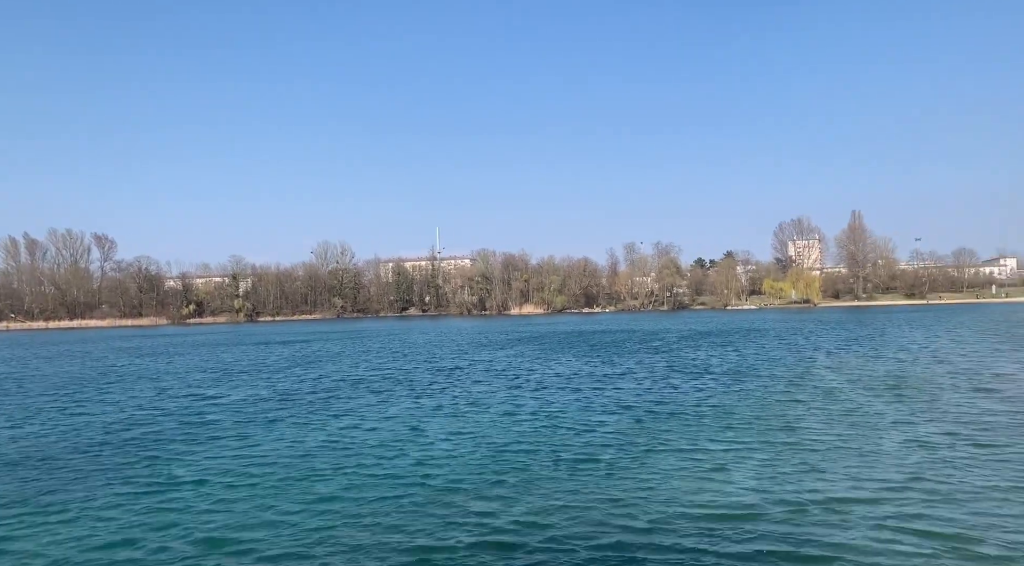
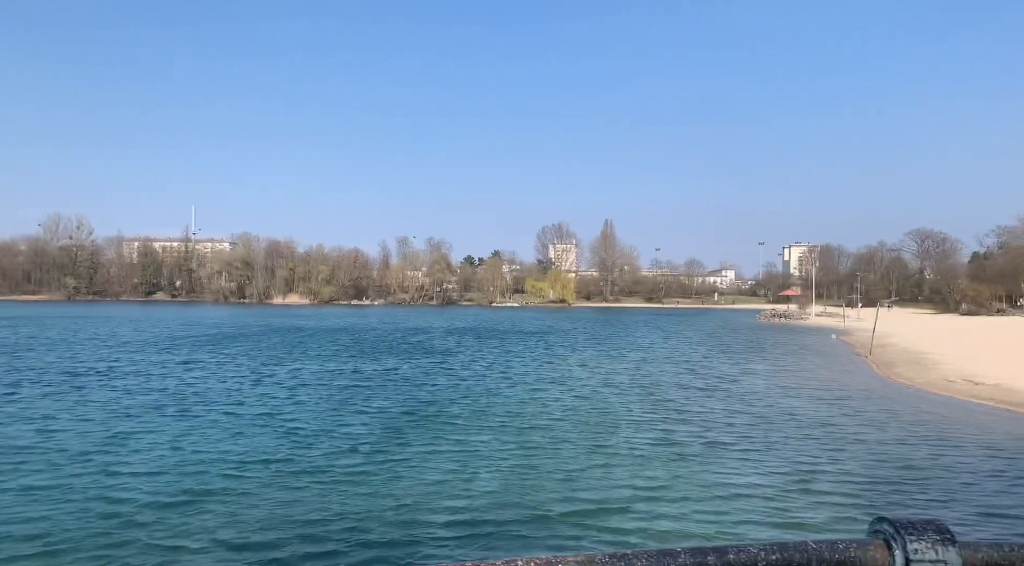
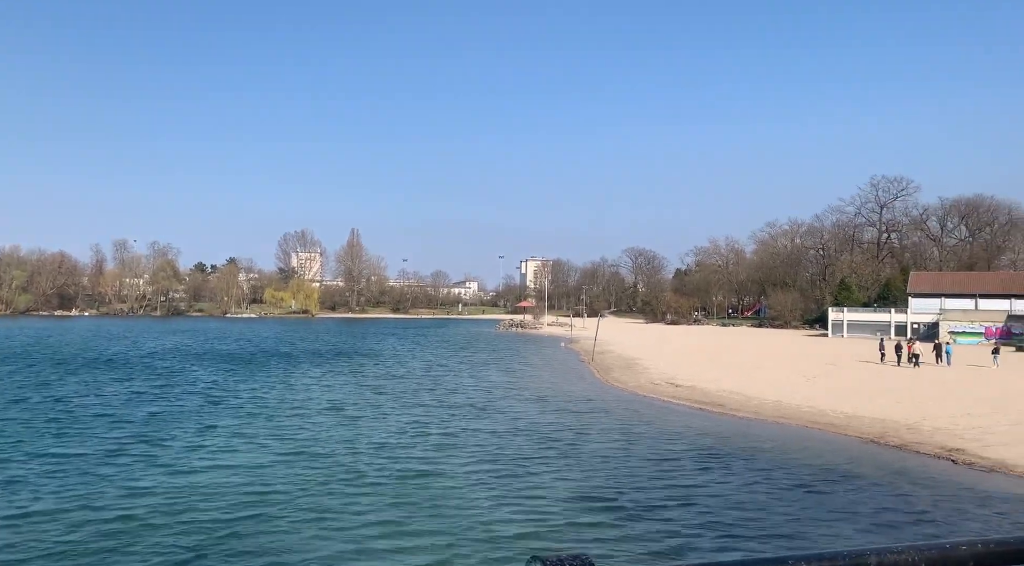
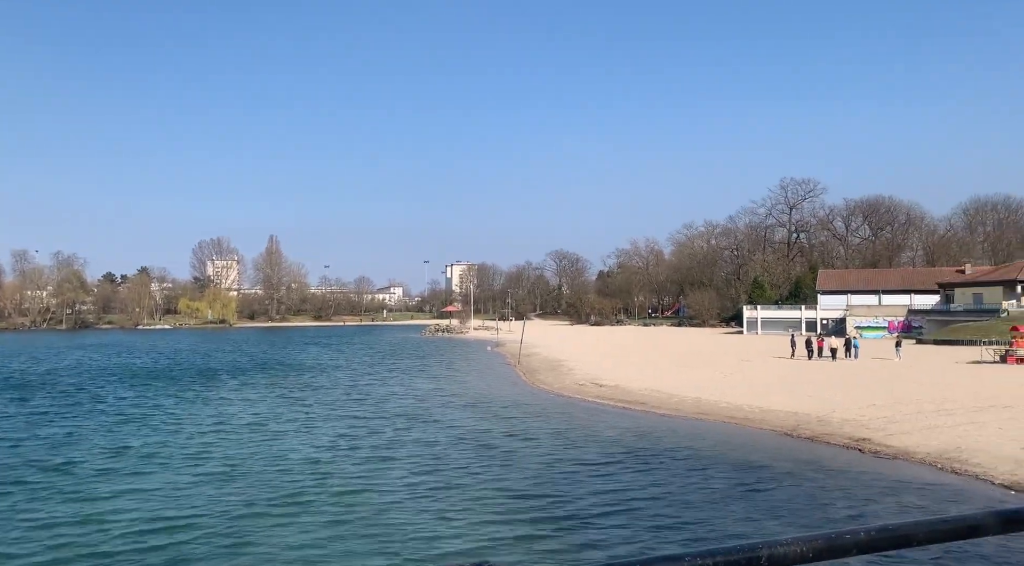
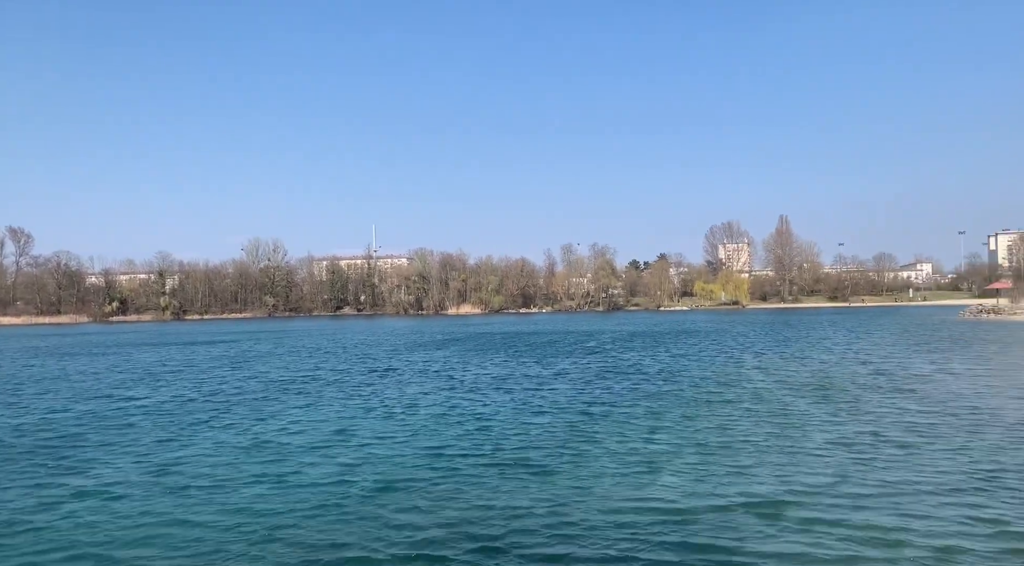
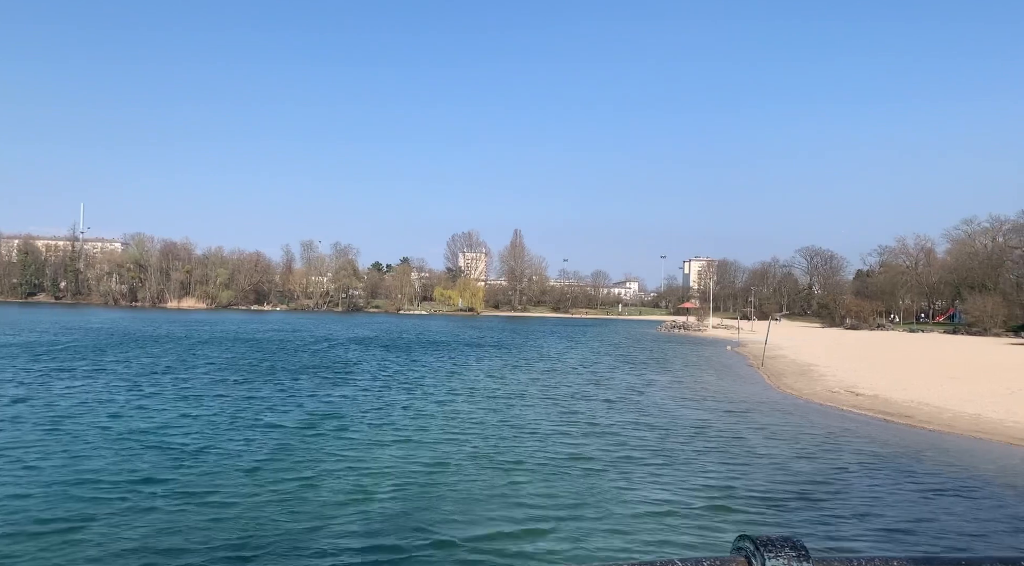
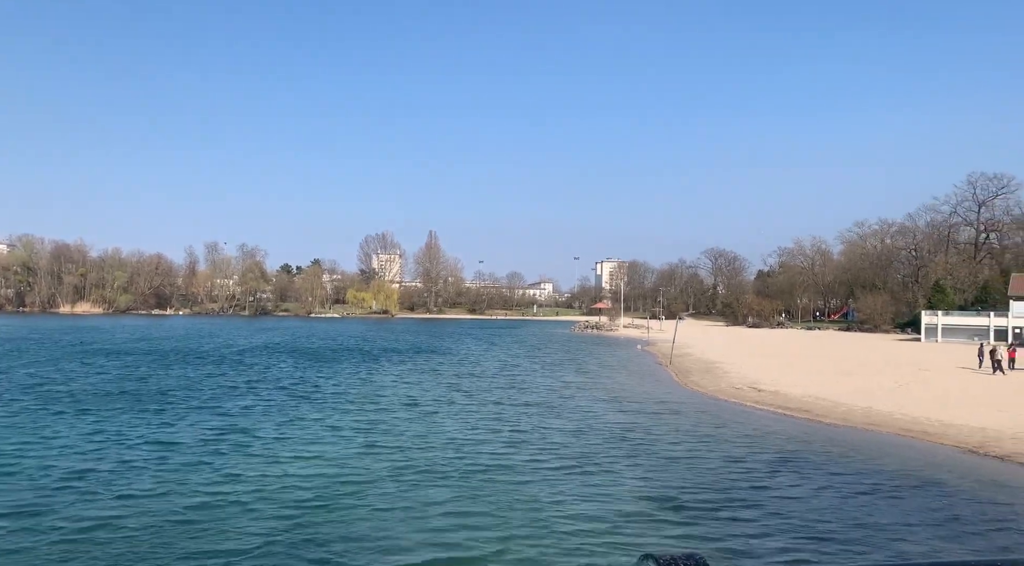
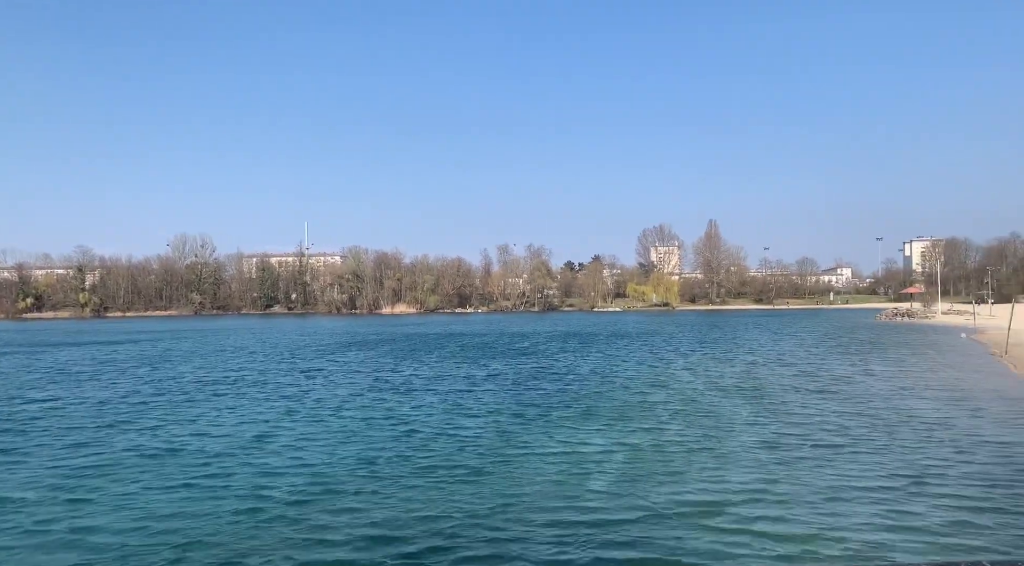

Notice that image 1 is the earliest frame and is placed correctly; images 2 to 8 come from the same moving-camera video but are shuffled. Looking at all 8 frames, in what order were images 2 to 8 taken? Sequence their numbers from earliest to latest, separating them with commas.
5, 8, 2, 6, 7, 3, 4
